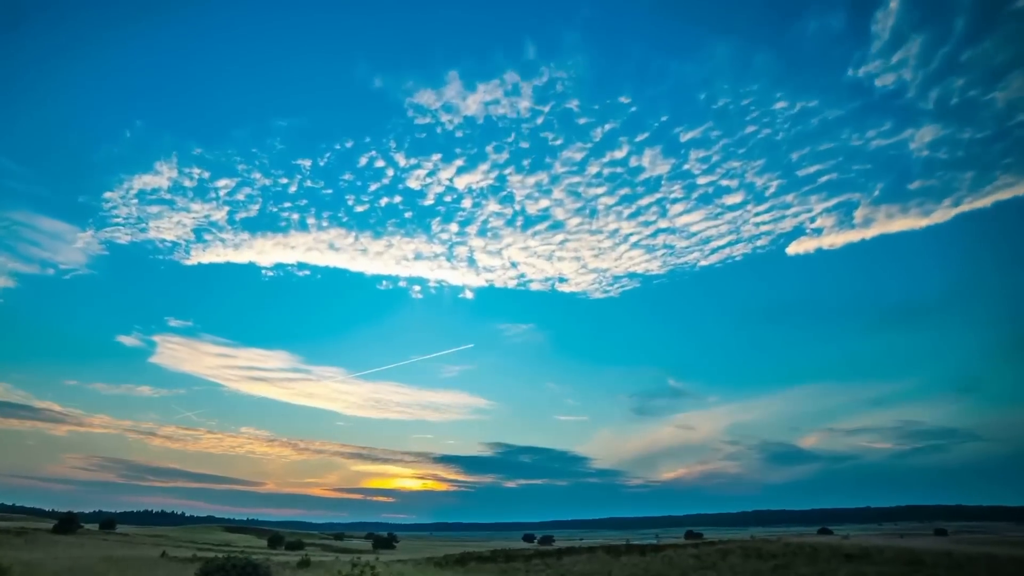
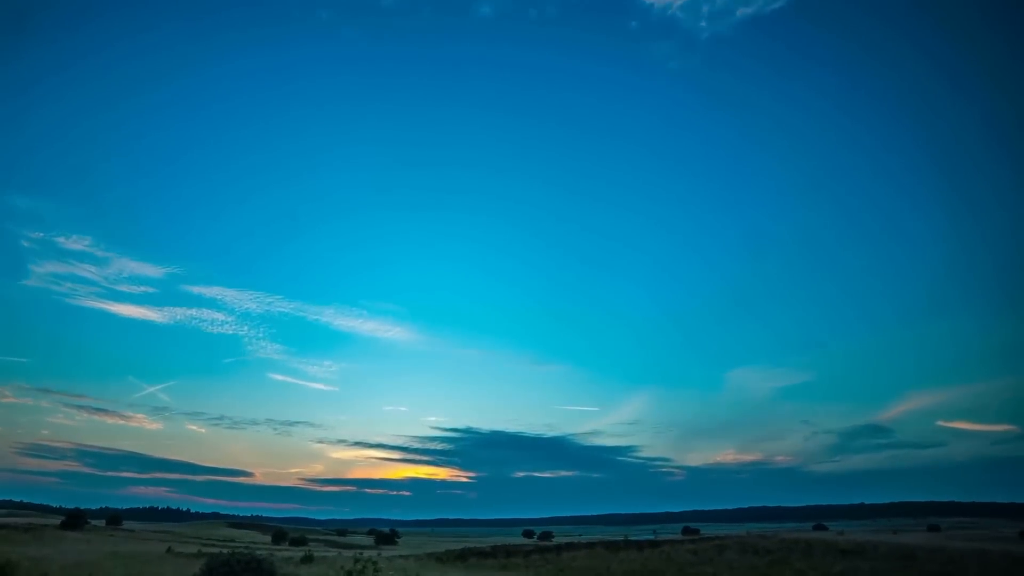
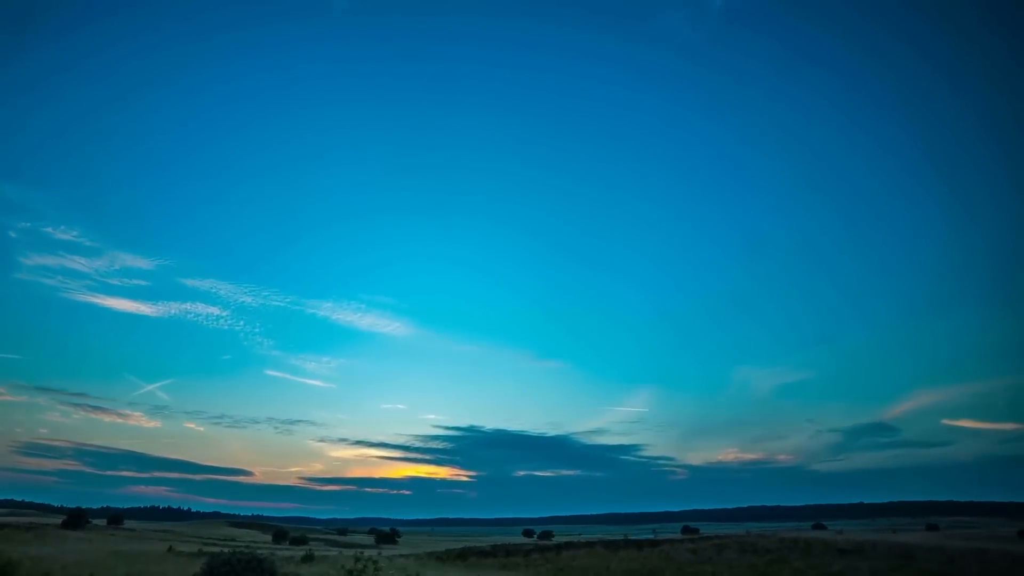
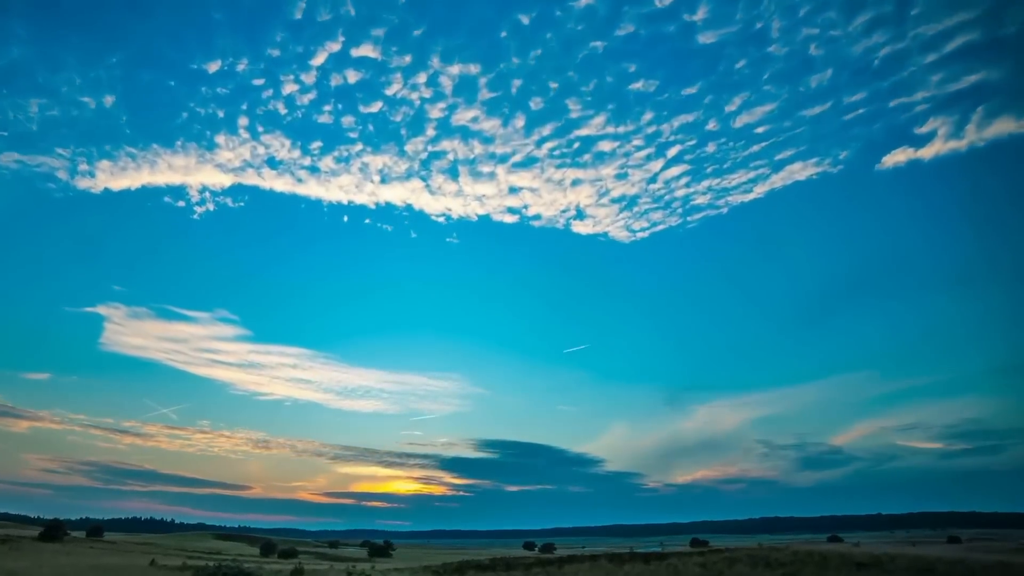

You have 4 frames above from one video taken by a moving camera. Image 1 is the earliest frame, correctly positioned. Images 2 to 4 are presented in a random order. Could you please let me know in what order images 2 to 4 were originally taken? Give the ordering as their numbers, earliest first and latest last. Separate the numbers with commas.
4, 2, 3
